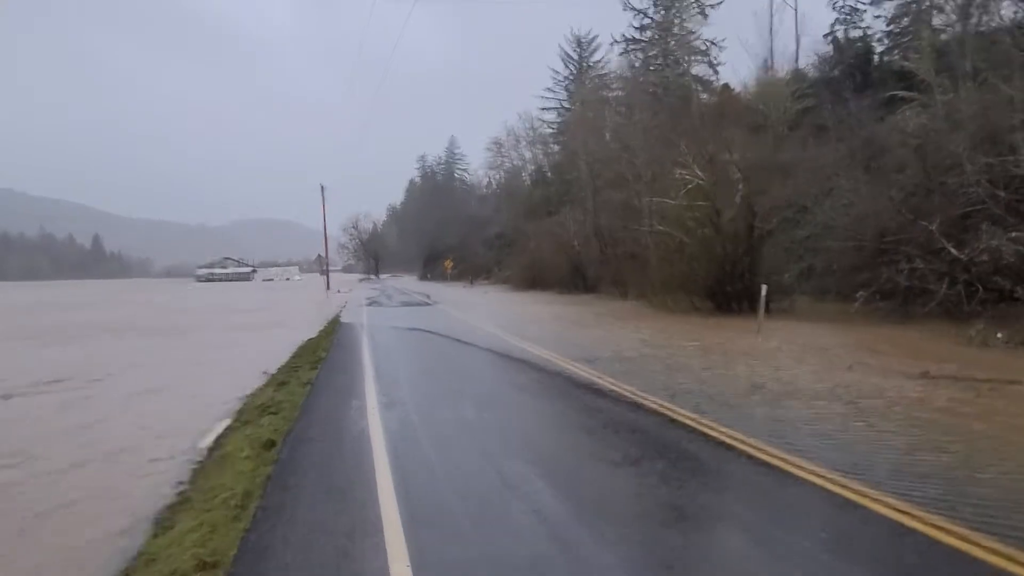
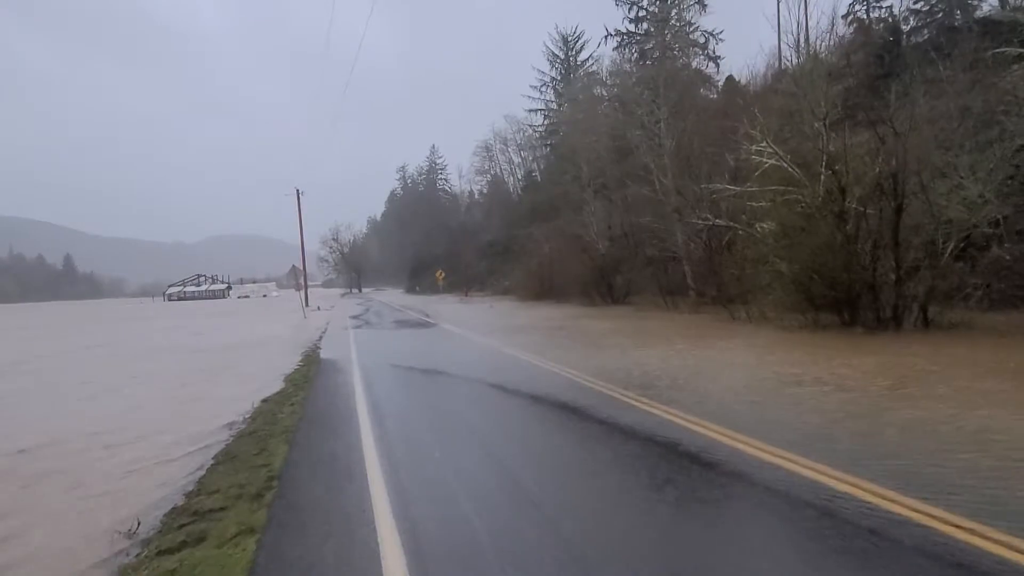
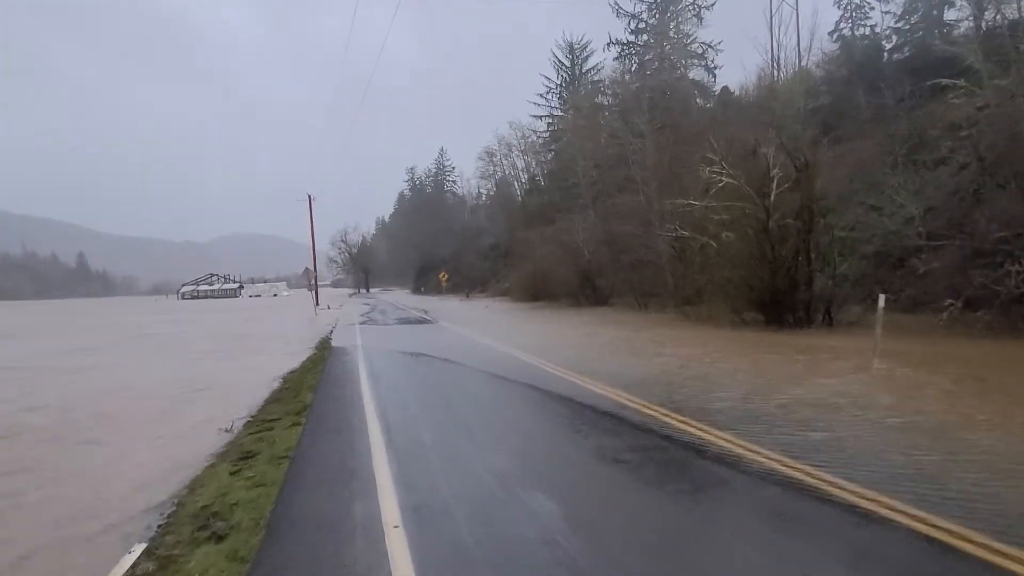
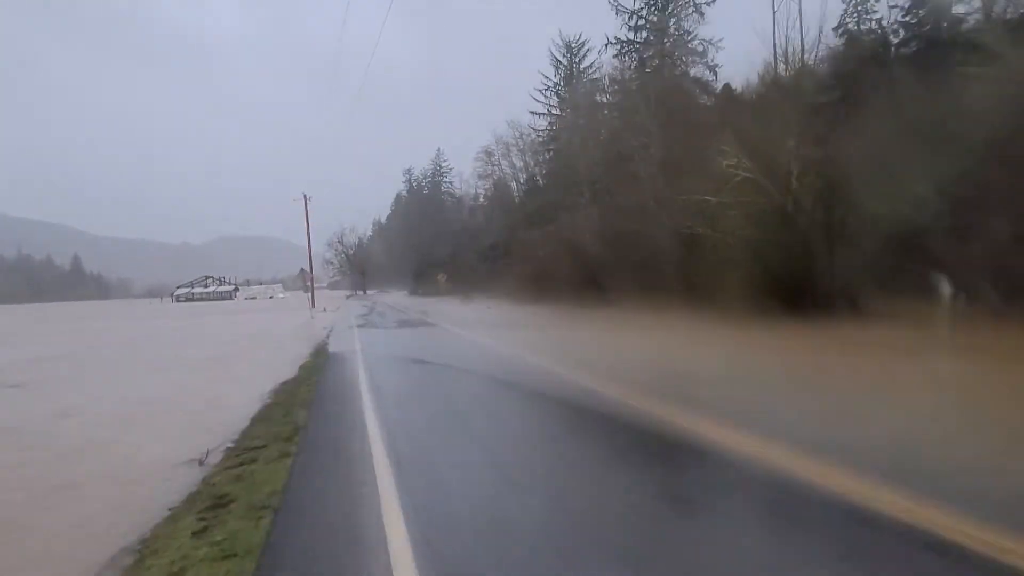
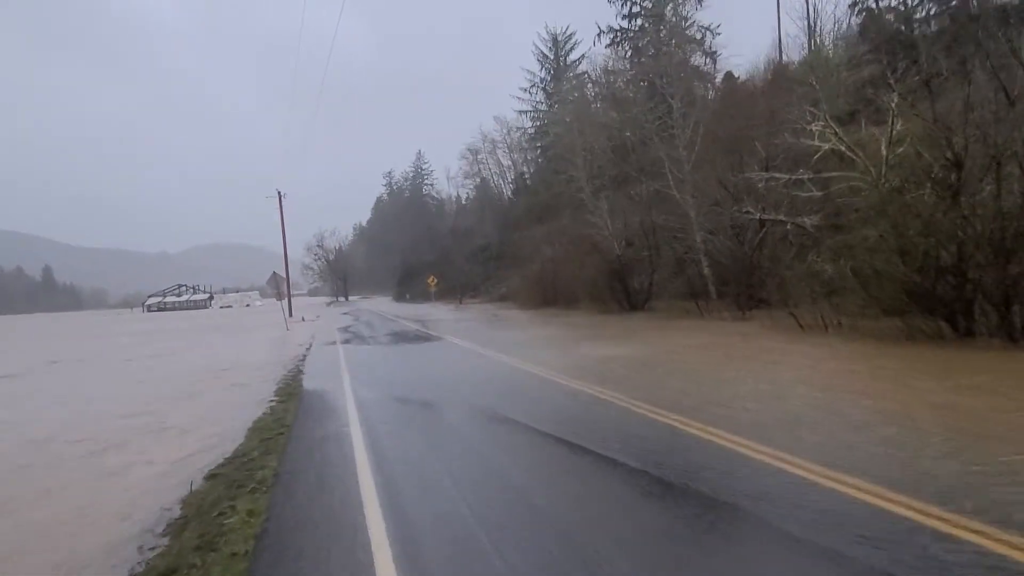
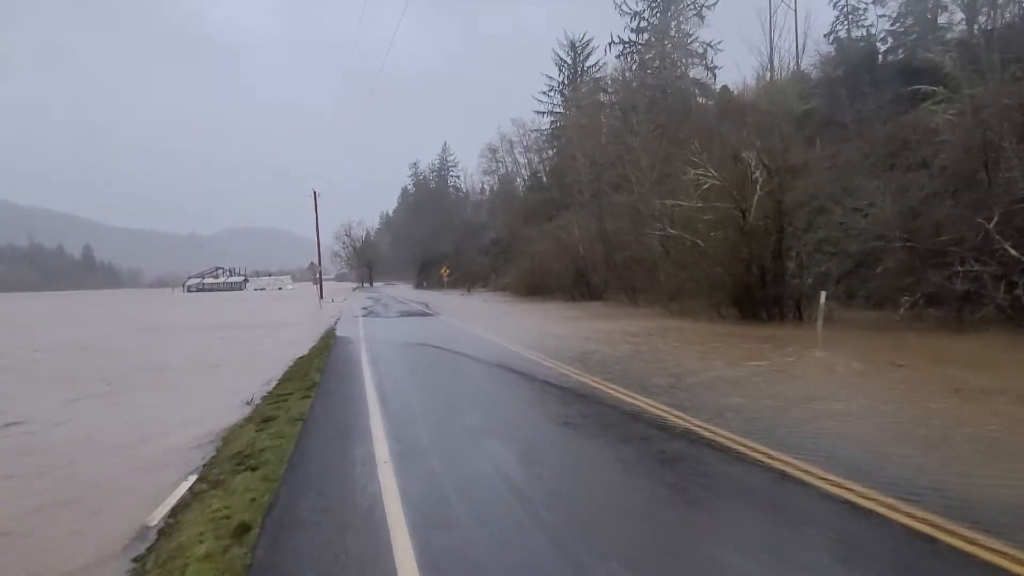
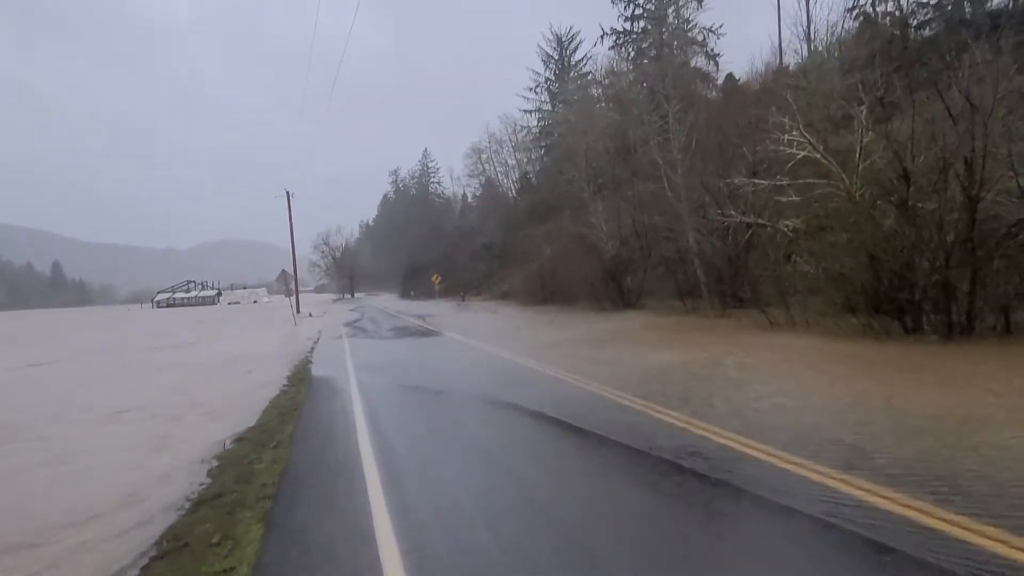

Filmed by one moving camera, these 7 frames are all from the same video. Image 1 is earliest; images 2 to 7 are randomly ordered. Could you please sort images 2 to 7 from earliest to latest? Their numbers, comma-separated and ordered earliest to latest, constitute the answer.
6, 3, 4, 2, 7, 5
